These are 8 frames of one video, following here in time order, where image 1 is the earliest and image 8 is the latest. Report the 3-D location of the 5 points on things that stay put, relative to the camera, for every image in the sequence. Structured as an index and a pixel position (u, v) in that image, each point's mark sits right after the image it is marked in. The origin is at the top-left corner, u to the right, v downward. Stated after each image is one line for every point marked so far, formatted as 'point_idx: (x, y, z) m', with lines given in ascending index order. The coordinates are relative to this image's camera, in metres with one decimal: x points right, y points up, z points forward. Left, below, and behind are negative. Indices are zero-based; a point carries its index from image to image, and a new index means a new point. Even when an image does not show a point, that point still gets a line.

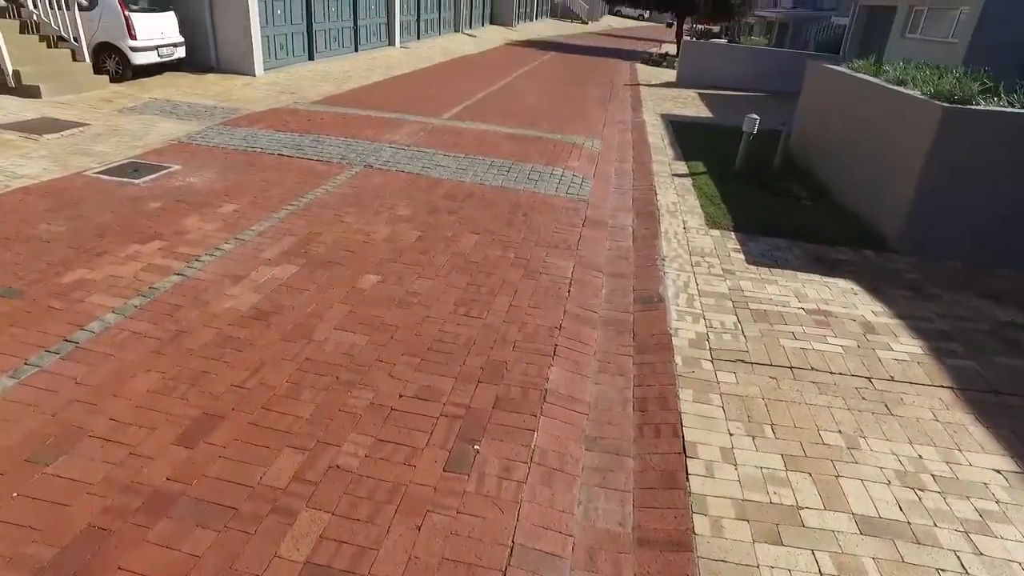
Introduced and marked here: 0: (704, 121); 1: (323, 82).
0: (+3.4, +3.0, +12.3) m
1: (-3.6, +3.9, +13.3) m
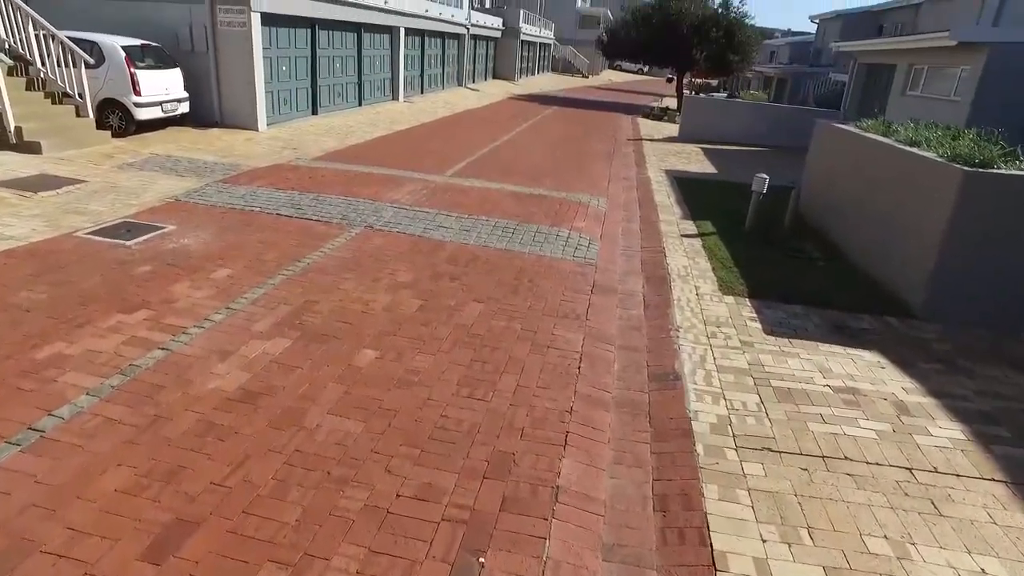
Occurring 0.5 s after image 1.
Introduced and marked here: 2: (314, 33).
0: (+3.5, +2.0, +12.2) m
1: (-3.6, +2.9, +13.3) m
2: (-4.5, +5.7, +15.5) m
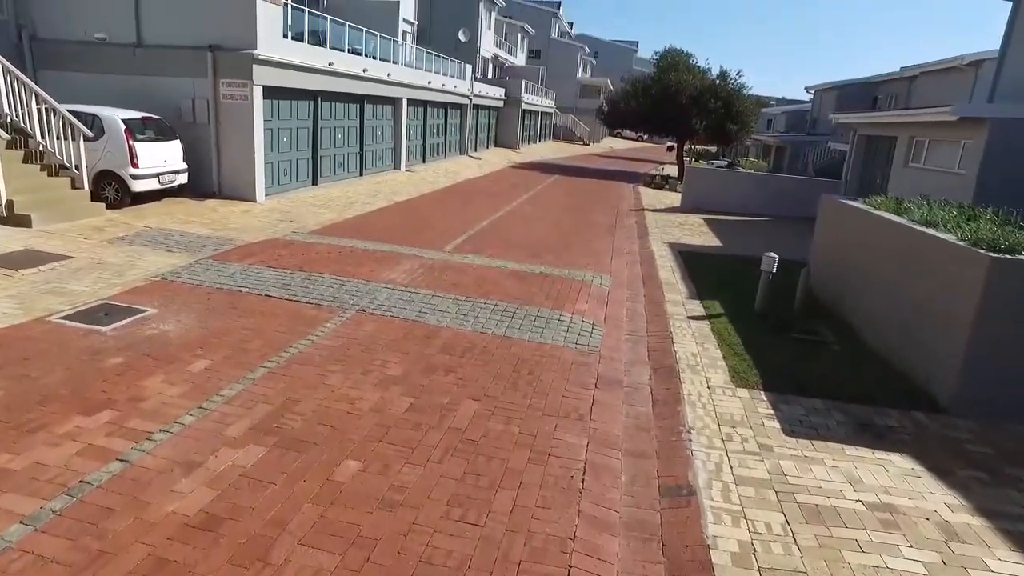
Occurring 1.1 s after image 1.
0: (+3.5, +0.6, +12.0) m
1: (-3.6, +1.5, +13.1) m
2: (-4.4, +4.1, +15.6) m
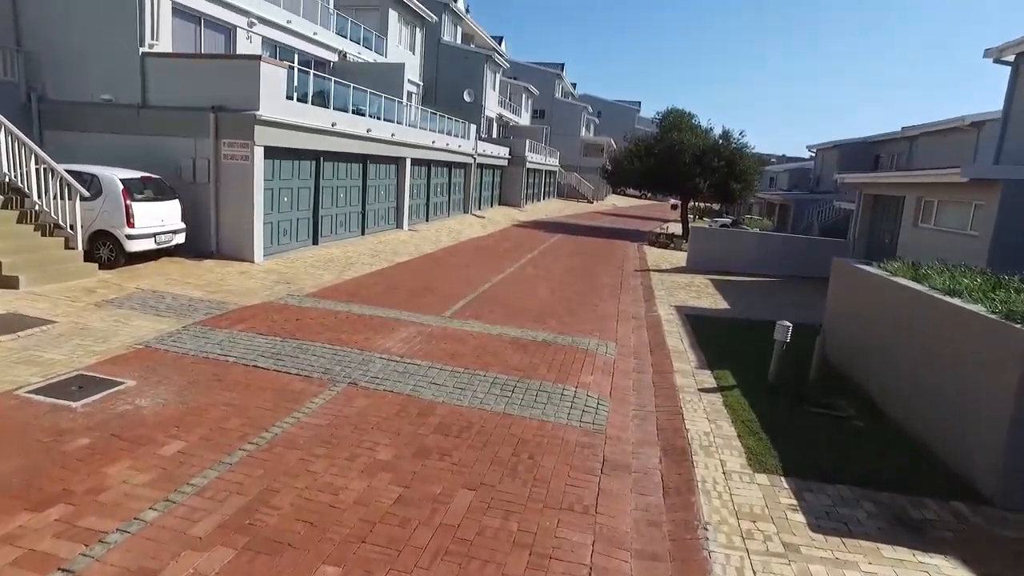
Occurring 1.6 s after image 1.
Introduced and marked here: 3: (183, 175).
0: (+3.5, -0.4, +11.6) m
1: (-3.5, +0.3, +12.8) m
2: (-4.4, +2.8, +15.6) m
3: (-6.2, +2.1, +13.1) m
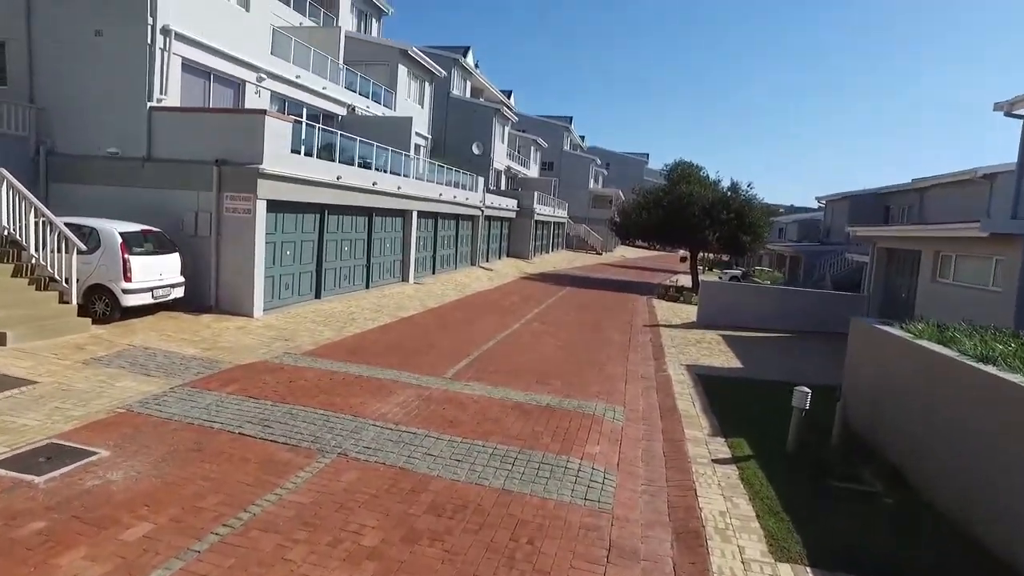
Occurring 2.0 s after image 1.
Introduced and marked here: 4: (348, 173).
0: (+3.6, -1.4, +11.1) m
1: (-3.4, -0.7, +12.5) m
2: (-4.2, +1.5, +15.4) m
3: (-6.1, +1.1, +12.9) m
4: (-3.8, +2.7, +16.1) m
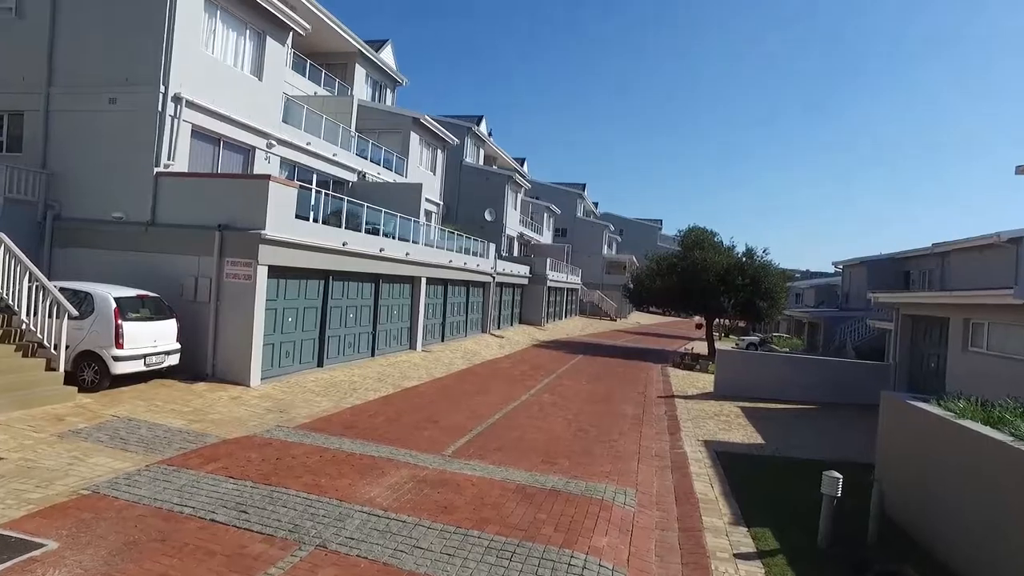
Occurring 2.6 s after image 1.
0: (+3.7, -2.4, +10.4) m
1: (-3.3, -1.9, +12.0) m
2: (-4.0, +0.1, +15.1) m
3: (-6.0, -0.1, +12.6) m
4: (-3.6, +1.1, +15.9) m
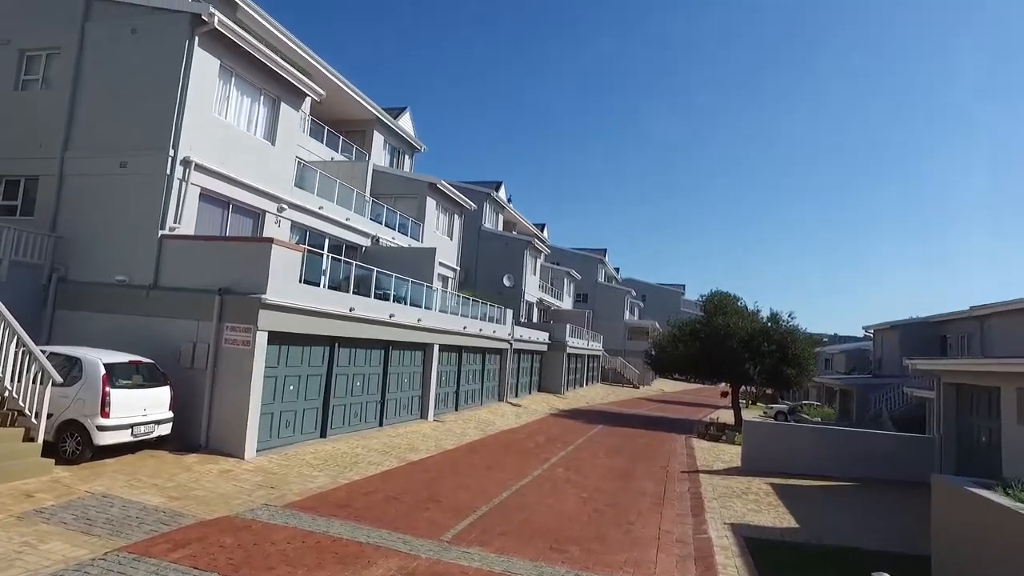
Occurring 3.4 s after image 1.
0: (+3.8, -3.4, +9.4) m
1: (-3.1, -3.0, +11.3) m
2: (-3.8, -1.3, +14.6) m
3: (-5.8, -1.3, +12.1) m
4: (-3.3, -0.4, +15.5) m
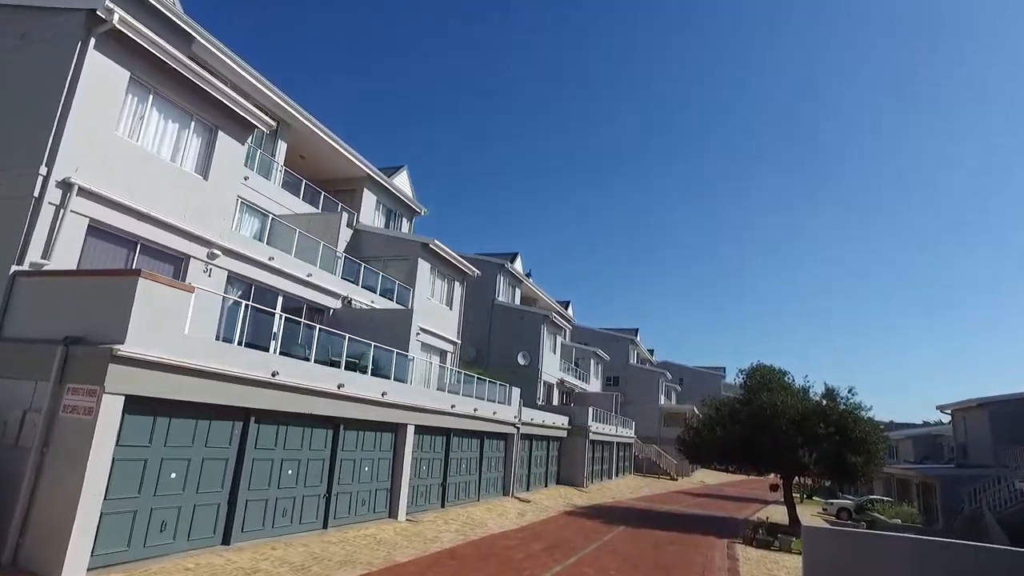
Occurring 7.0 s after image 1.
0: (+3.0, -3.5, +5.3) m
1: (-3.8, -3.4, +7.6) m
2: (-4.3, -2.2, +11.1) m
3: (-6.4, -1.9, +8.8) m
4: (-3.8, -1.4, +12.1) m
